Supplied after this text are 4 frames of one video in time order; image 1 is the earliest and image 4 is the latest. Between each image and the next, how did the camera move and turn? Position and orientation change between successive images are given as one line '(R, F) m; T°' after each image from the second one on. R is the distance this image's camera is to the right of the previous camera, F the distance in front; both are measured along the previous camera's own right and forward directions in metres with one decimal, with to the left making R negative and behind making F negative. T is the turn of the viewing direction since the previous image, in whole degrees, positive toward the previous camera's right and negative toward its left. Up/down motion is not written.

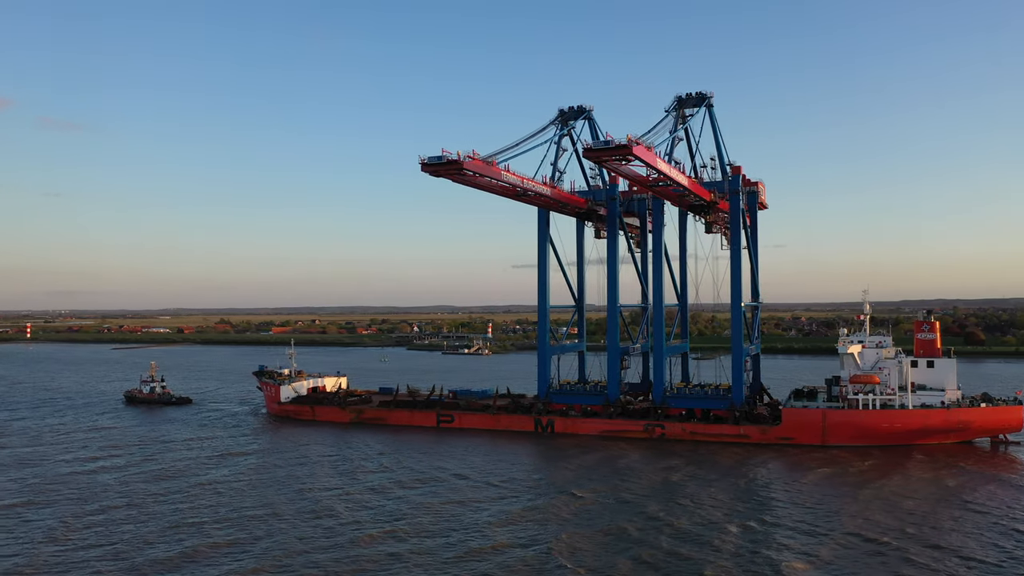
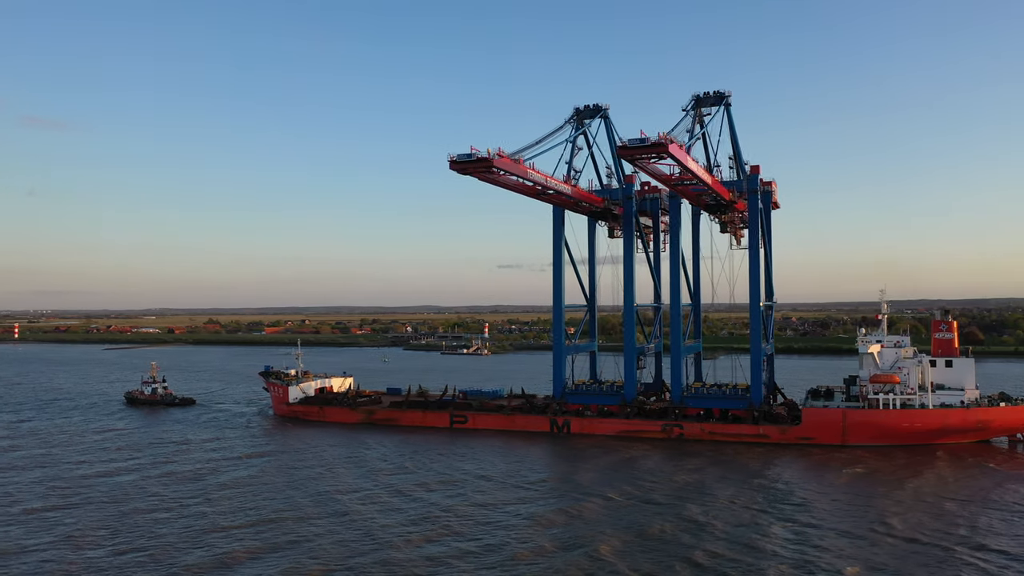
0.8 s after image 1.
(-0.7, +0.1) m; +1°
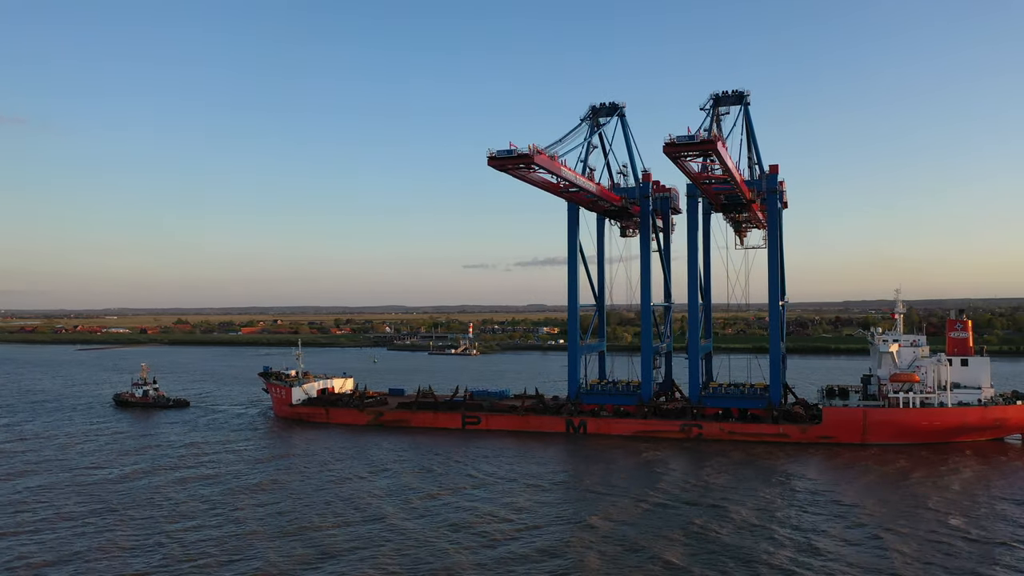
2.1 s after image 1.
(-1.1, +0.3) m; +2°
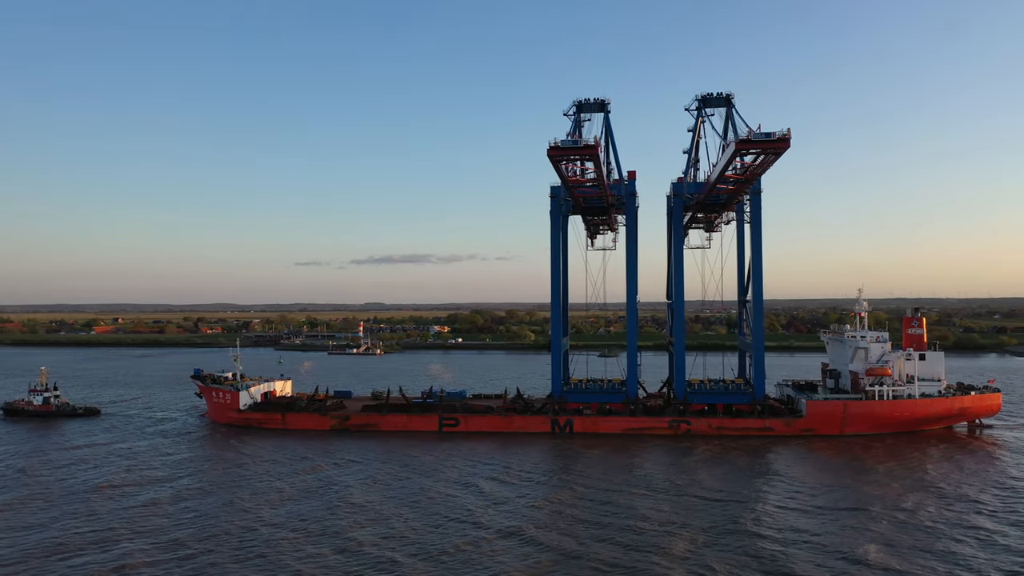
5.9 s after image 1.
(-3.1, +0.9) m; +10°
